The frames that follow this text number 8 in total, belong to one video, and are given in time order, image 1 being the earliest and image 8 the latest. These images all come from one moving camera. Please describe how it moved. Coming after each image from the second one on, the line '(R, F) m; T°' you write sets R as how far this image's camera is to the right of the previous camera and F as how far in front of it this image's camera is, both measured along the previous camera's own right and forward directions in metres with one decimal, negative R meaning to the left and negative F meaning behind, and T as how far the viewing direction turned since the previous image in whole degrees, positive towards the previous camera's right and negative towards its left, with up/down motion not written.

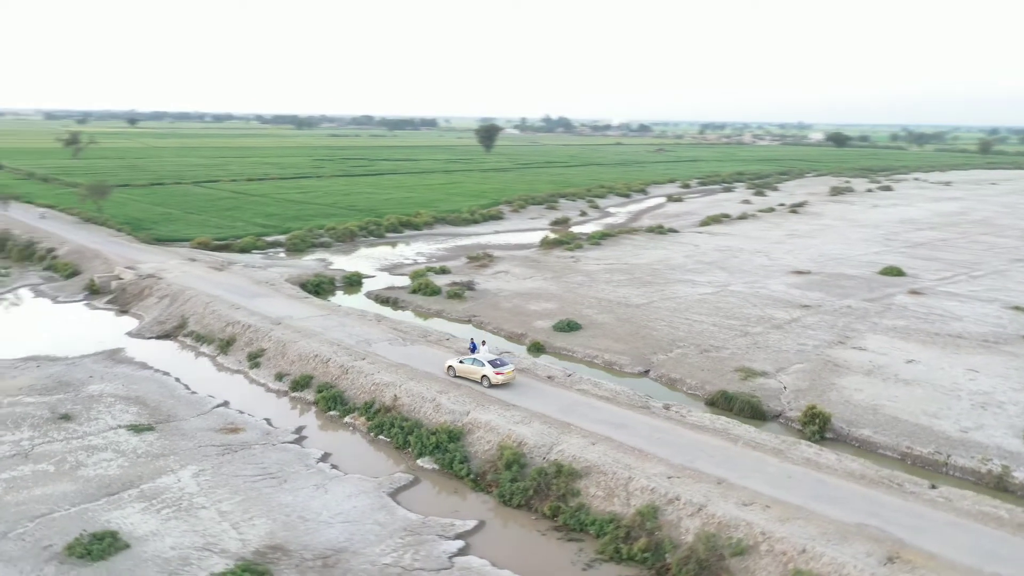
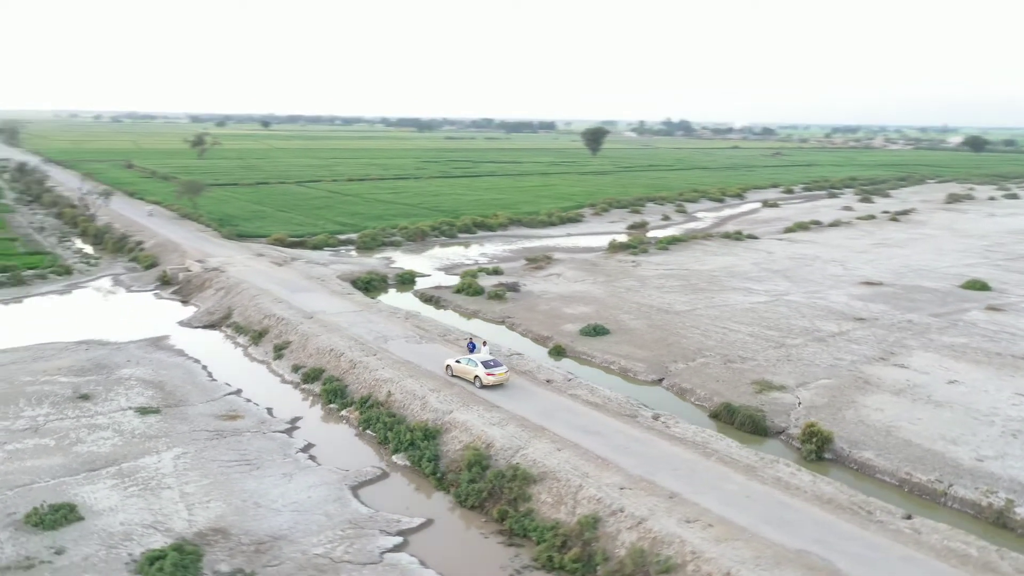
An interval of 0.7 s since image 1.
(+4.2, +0.4) m; -8°
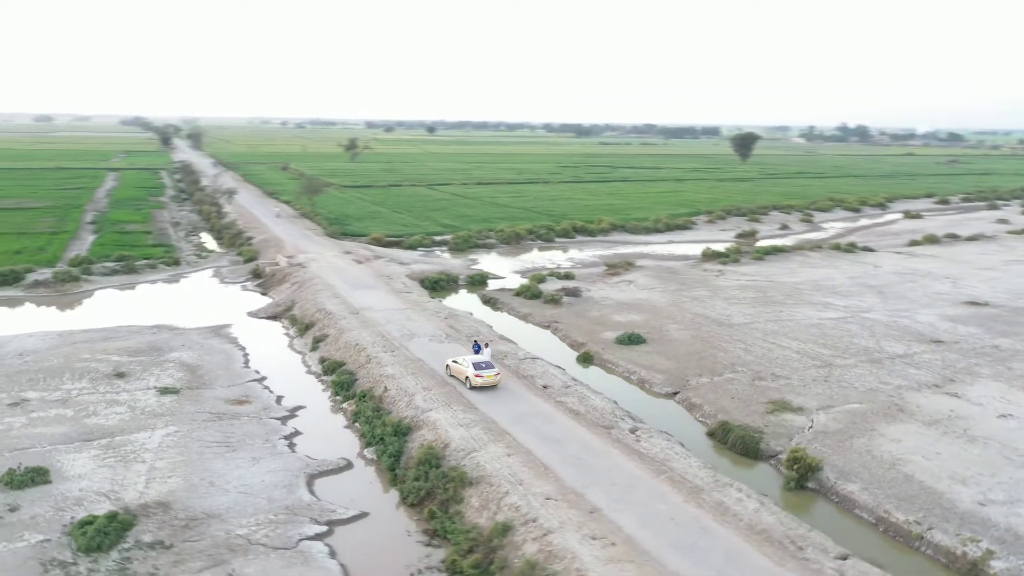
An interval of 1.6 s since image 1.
(+5.7, +0.7) m; -11°
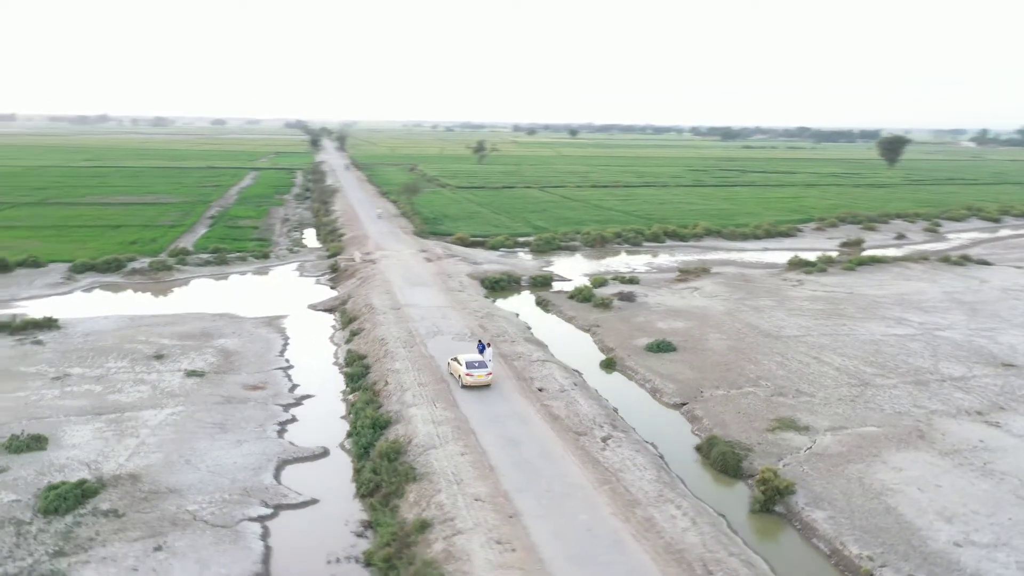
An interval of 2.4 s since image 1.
(+5.1, +0.6) m; -10°
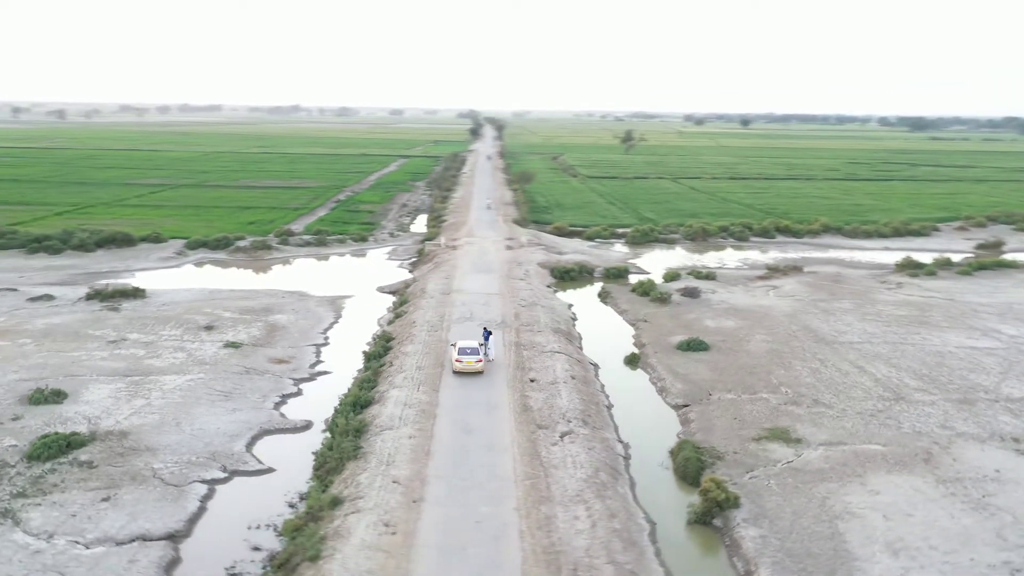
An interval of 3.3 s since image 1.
(+5.9, +0.8) m; -12°
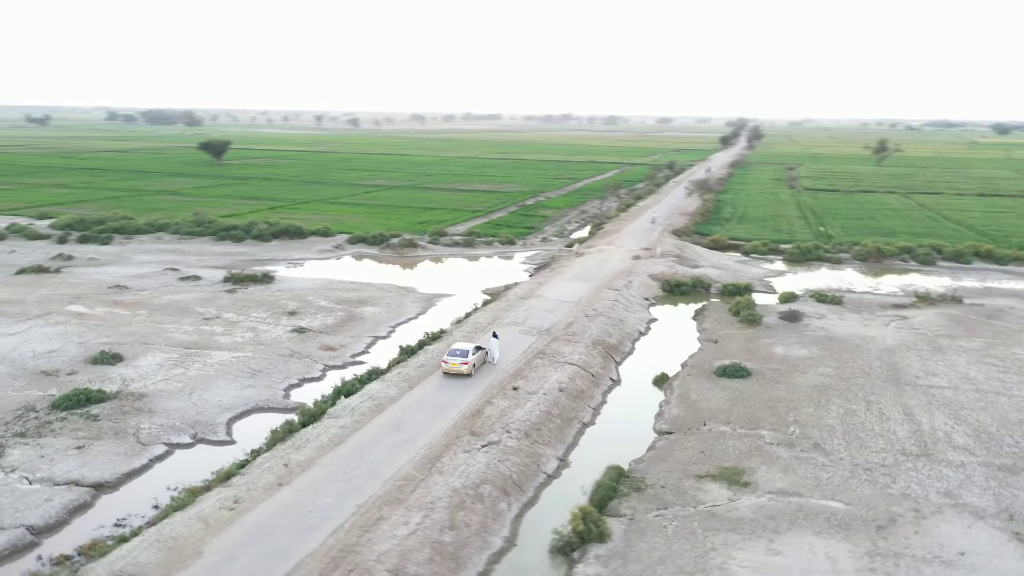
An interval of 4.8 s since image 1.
(+9.2, +1.8) m; -19°
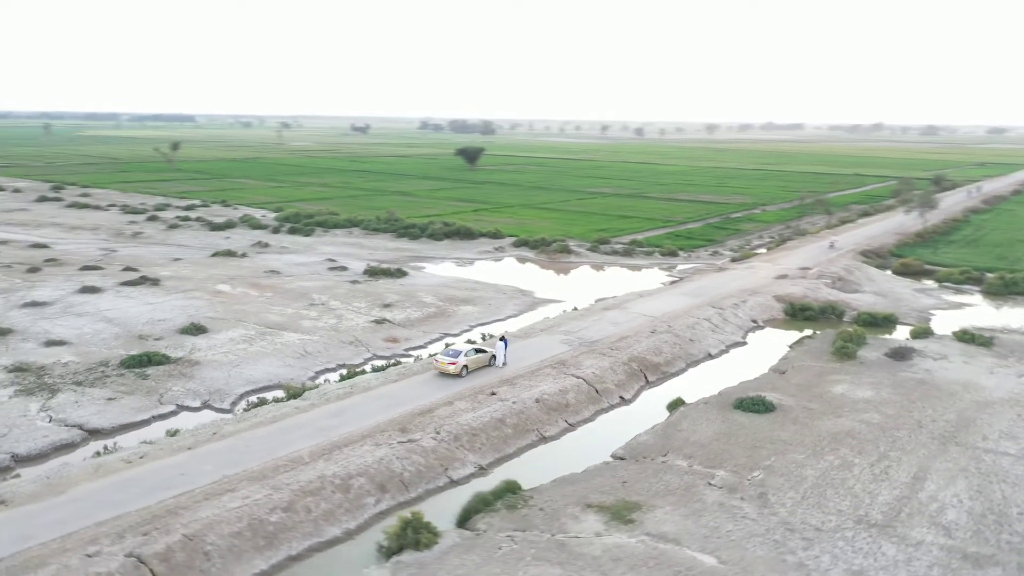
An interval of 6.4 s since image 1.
(+10.0, +2.1) m; -20°
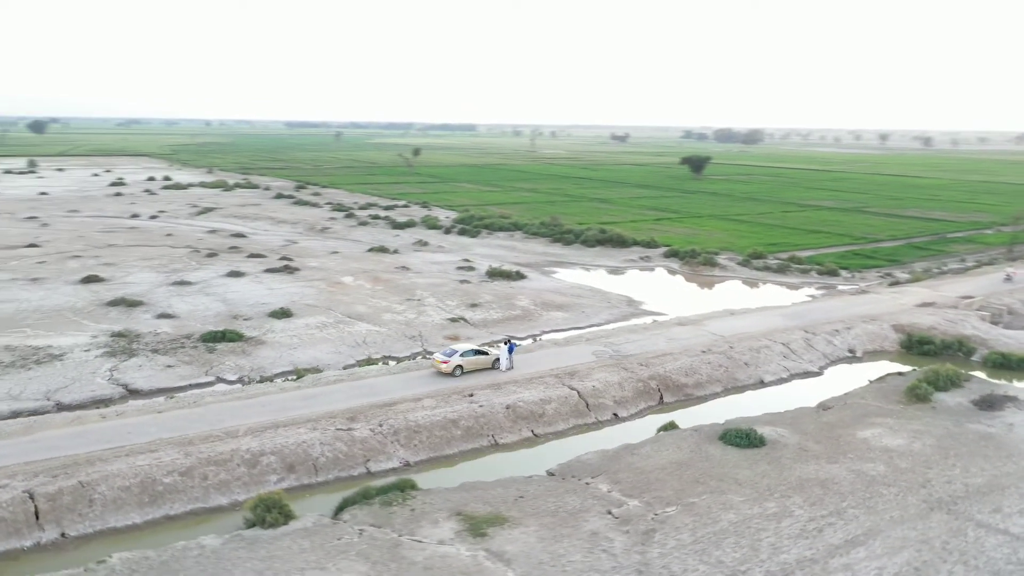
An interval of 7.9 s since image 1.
(+9.2, +1.9) m; -19°
